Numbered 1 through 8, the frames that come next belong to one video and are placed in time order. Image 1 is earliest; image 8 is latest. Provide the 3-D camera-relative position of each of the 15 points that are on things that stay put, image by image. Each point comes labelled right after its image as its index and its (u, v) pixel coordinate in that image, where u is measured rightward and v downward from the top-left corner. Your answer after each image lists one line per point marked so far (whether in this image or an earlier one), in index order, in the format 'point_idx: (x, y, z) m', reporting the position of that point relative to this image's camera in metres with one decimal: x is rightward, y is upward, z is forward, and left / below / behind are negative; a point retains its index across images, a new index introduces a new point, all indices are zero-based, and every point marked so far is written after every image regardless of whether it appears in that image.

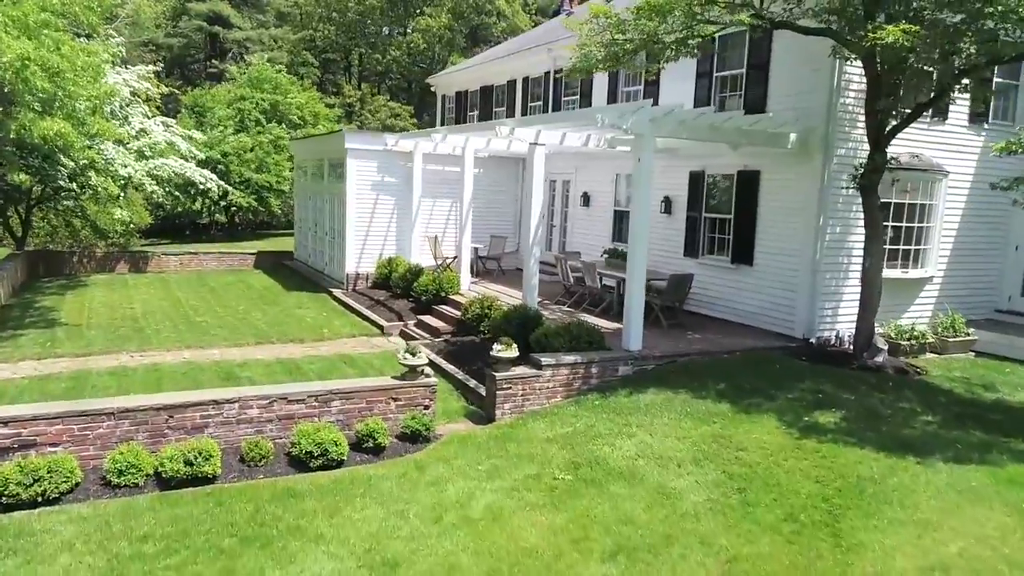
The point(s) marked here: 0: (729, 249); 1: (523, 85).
0: (+3.7, +0.7, +12.6) m
1: (+0.3, +5.2, +19.0) m
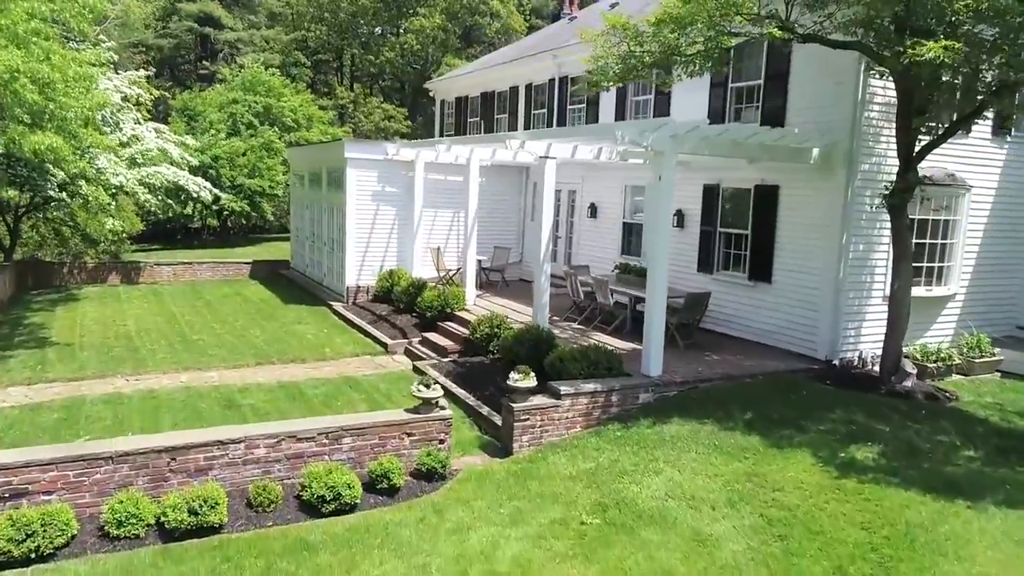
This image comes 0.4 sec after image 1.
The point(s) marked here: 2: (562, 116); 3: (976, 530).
0: (+3.9, +0.4, +12.2) m
1: (+0.4, +4.9, +18.5) m
2: (+1.2, +4.0, +17.1) m
3: (+4.0, -2.1, +6.4) m
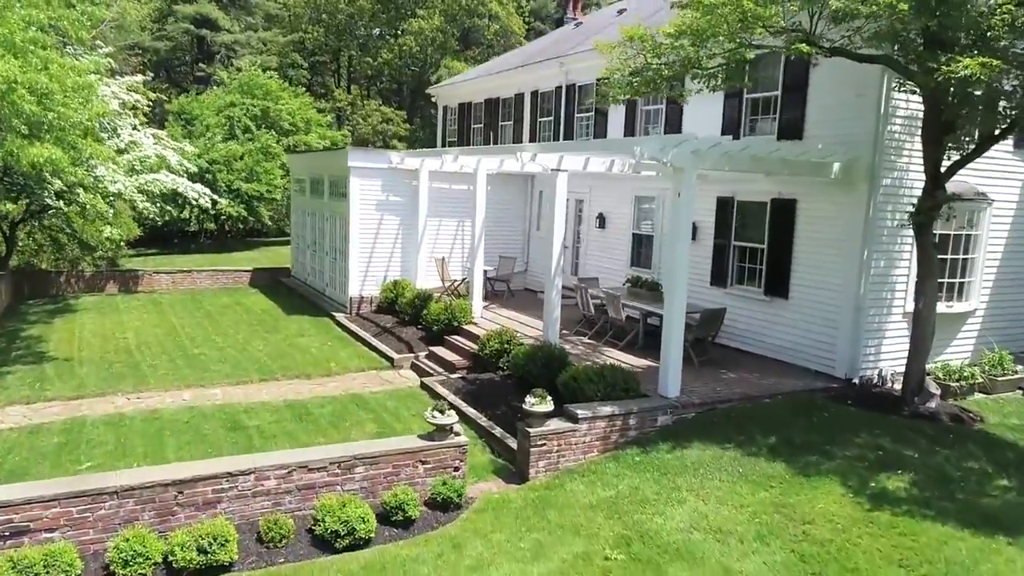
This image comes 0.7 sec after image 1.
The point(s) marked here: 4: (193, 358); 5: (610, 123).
0: (+4.0, +0.1, +12.0) m
1: (+0.5, +4.7, +18.3) m
2: (+1.3, +3.7, +16.8) m
3: (+4.2, -2.3, +6.1) m
4: (-5.7, -1.2, +13.2) m
5: (+2.0, +3.4, +15.4) m
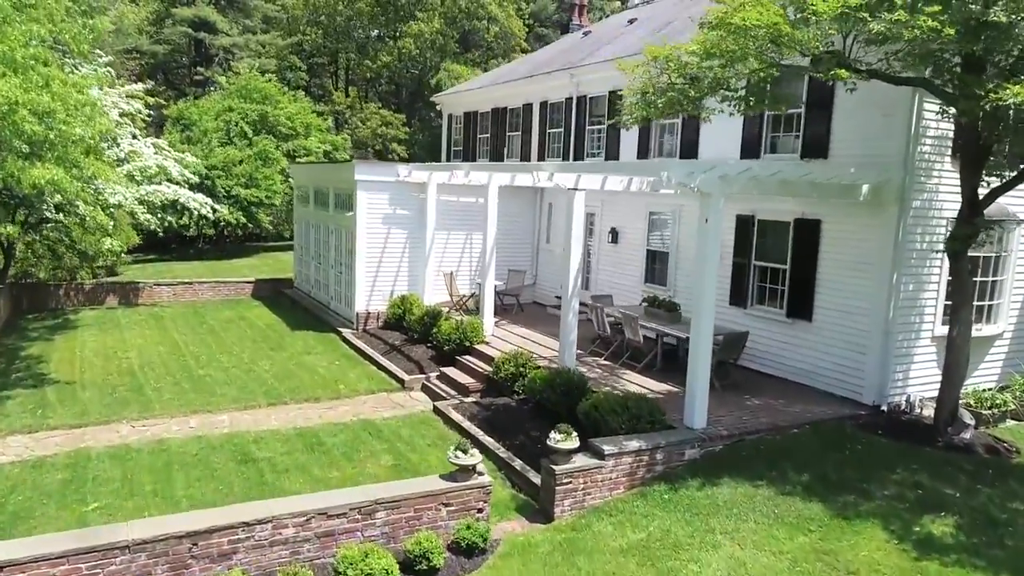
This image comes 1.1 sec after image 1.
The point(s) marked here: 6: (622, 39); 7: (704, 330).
0: (+4.3, -0.2, +11.7) m
1: (+0.7, +4.3, +18.0) m
2: (+1.5, +3.4, +16.5) m
3: (+4.5, -2.7, +5.8) m
4: (-5.4, -1.6, +12.8) m
5: (+2.3, +3.1, +15.1) m
6: (+2.5, +5.5, +16.5) m
7: (+2.4, -0.5, +9.2) m
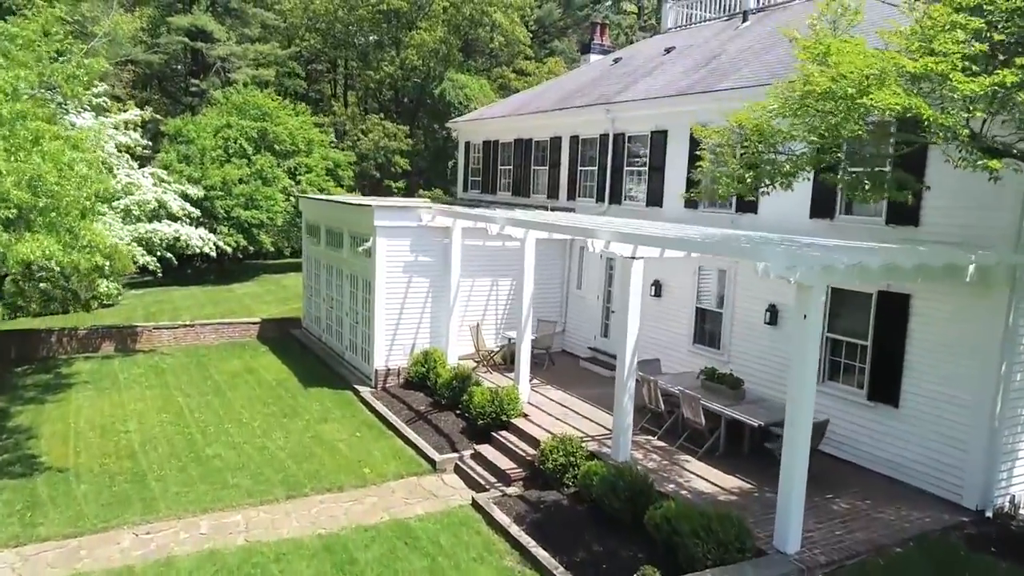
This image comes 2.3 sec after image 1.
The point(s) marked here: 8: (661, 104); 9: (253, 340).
0: (+5.0, -1.3, +10.5) m
1: (+1.3, +3.2, +16.7) m
2: (+2.1, +2.3, +15.2) m
3: (+5.2, -3.8, +4.6) m
4: (-4.7, -2.7, +11.5) m
5: (+2.9, +2.0, +13.9) m
6: (+3.1, +4.4, +15.2) m
7: (+3.1, -1.6, +8.0) m
8: (+2.8, +3.4, +13.8) m
9: (-7.0, -1.4, +20.0) m
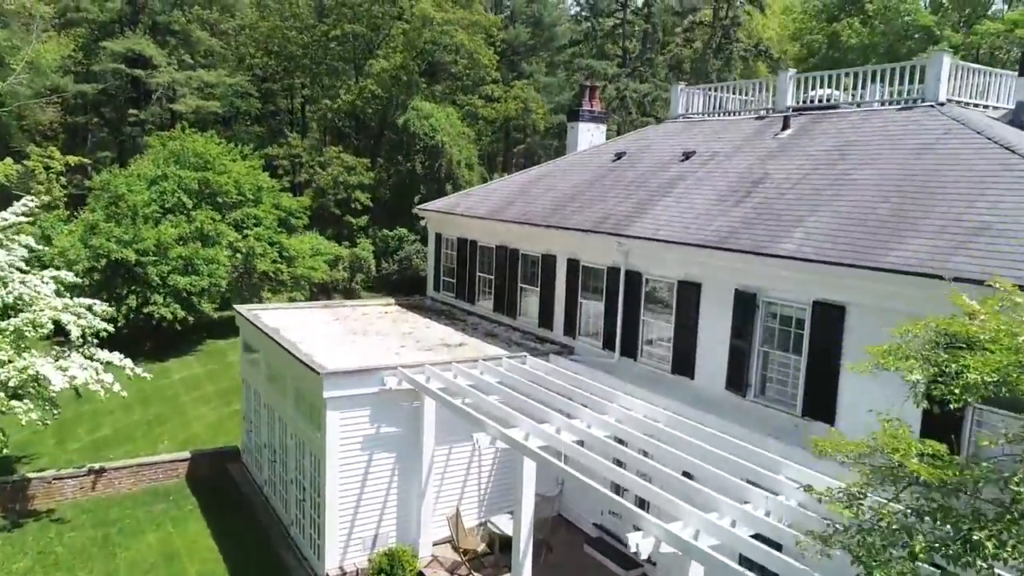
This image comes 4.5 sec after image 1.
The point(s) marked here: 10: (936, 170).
0: (+5.0, -4.2, +7.5) m
1: (+1.0, +0.3, +13.6) m
2: (+1.9, -0.6, +12.2) m
3: (+5.5, -6.7, +1.7) m
4: (-4.7, -5.7, +8.1) m
5: (+2.8, -0.9, +10.8) m
6: (+2.9, +1.6, +12.2) m
7: (+3.2, -4.5, +4.9) m
8: (+2.6, +0.5, +10.7) m
9: (-7.4, -4.3, +16.5) m
10: (+5.4, +1.5, +9.5) m
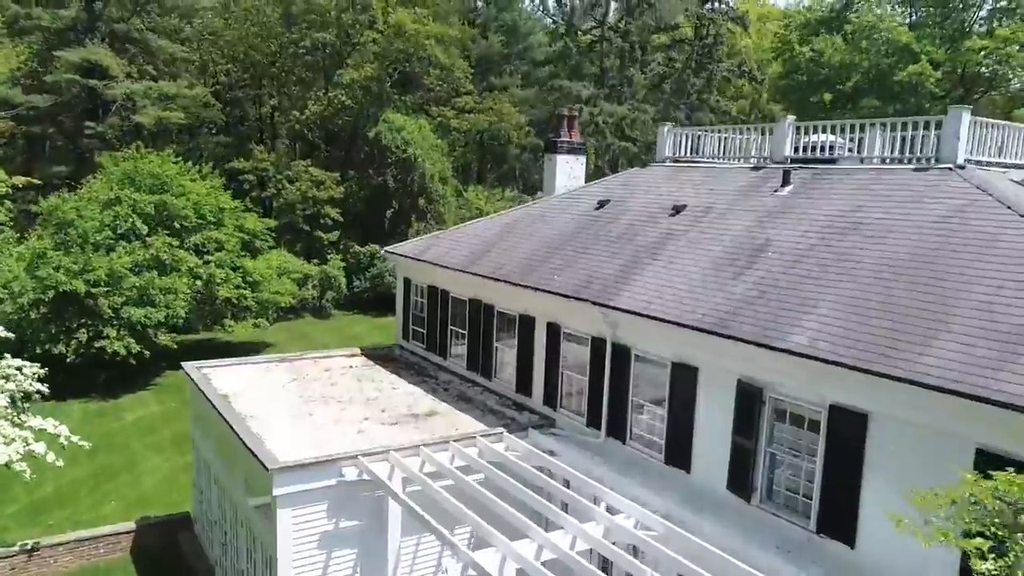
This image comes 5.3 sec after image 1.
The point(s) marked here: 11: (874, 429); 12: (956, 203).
0: (+4.8, -5.3, +6.5) m
1: (+0.6, -0.8, +12.4) m
2: (+1.6, -1.7, +11.0) m
3: (+5.5, -7.8, +0.7) m
4: (-4.9, -6.8, +6.8) m
5: (+2.4, -2.0, +9.7) m
6: (+2.5, +0.5, +11.0) m
7: (+3.1, -5.6, +3.8) m
8: (+2.3, -0.6, +9.6) m
9: (-7.9, -5.5, +15.0) m
10: (+5.1, +0.4, +8.4) m
11: (+3.7, -1.4, +7.6) m
12: (+5.6, +1.1, +9.3) m
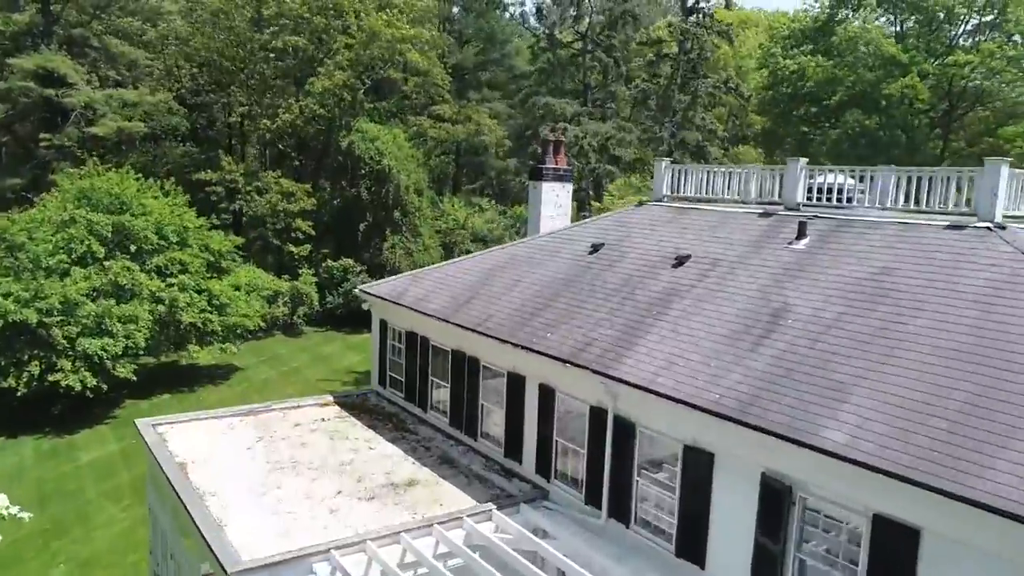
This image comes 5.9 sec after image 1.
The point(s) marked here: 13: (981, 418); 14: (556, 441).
0: (+4.8, -6.1, +5.5) m
1: (+0.4, -1.7, +11.2) m
2: (+1.4, -2.6, +9.9) m
3: (+5.8, -8.7, -0.3) m
4: (-4.9, -7.8, +5.5) m
5: (+2.4, -2.9, +8.6) m
6: (+2.3, -0.4, +10.0) m
7: (+3.3, -6.5, +2.8) m
8: (+2.2, -1.5, +8.5) m
9: (-8.1, -6.4, +13.6) m
10: (+5.1, -0.5, +7.4) m
11: (+3.7, -2.3, +6.6) m
12: (+5.5, +0.2, +8.3) m
13: (+4.3, -1.2, +6.7) m
14: (+0.6, -2.3, +11.1) m
